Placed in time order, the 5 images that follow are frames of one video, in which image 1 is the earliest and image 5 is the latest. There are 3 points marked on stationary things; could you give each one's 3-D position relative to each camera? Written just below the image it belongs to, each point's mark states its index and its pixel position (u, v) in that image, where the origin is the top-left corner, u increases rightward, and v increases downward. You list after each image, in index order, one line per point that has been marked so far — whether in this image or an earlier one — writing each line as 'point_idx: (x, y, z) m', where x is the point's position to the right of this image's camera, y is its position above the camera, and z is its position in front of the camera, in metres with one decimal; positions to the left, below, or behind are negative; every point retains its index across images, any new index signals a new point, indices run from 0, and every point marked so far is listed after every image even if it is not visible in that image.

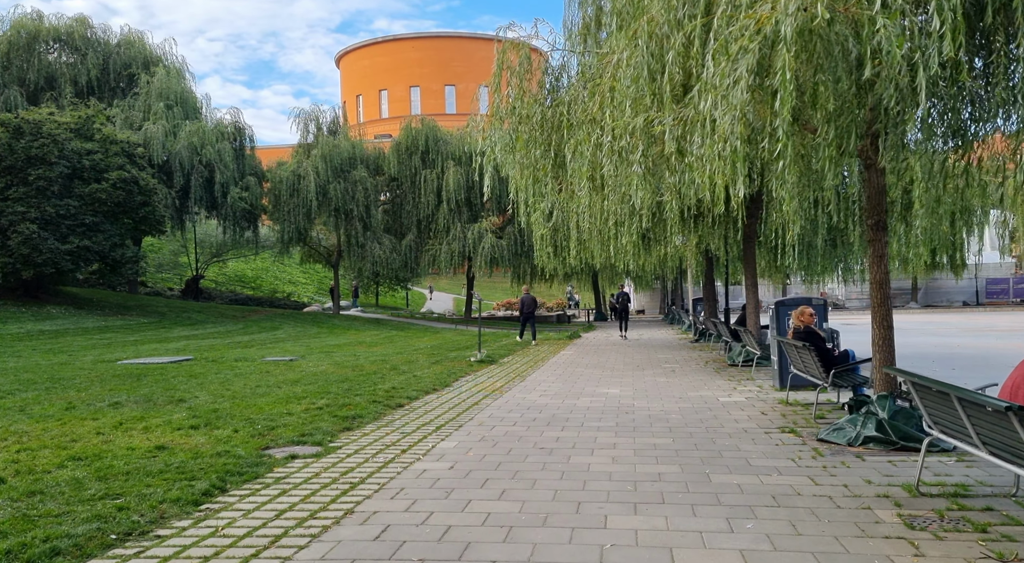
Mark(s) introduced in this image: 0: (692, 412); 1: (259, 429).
0: (+2.1, -1.5, +8.6) m
1: (-2.5, -1.5, +7.3) m
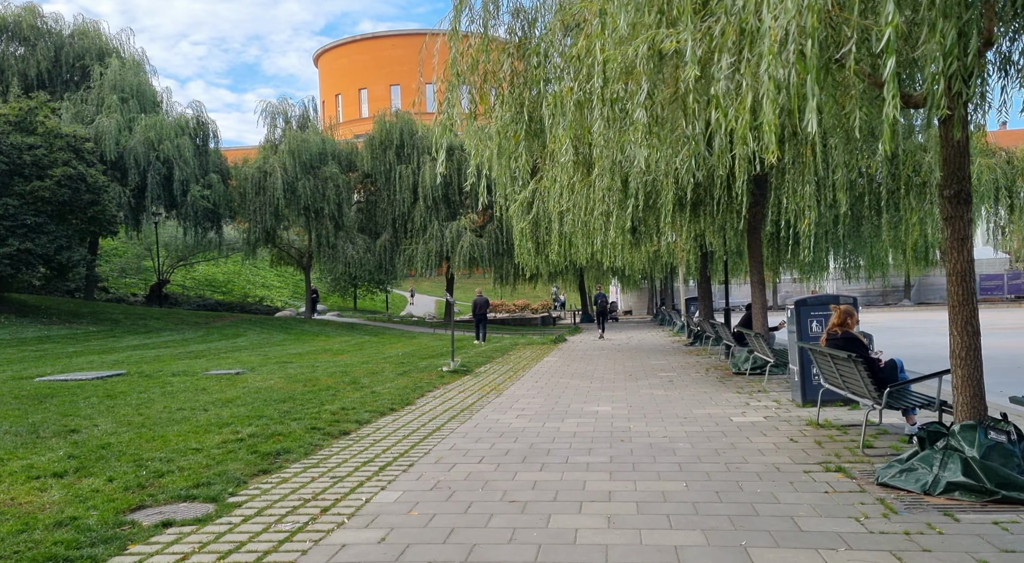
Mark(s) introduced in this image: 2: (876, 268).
0: (+1.8, -1.5, +7.0) m
1: (-2.8, -1.5, +5.5) m
2: (+7.6, +0.3, +15.5) m
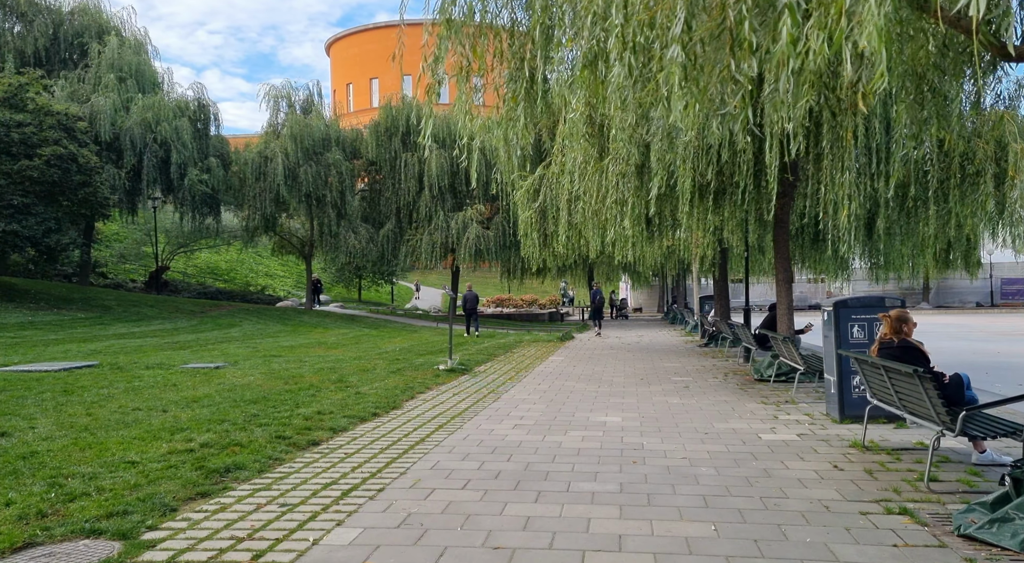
0: (+1.8, -1.5, +5.9) m
1: (-2.9, -1.4, +4.5) m
2: (+7.7, +0.2, +14.4) m
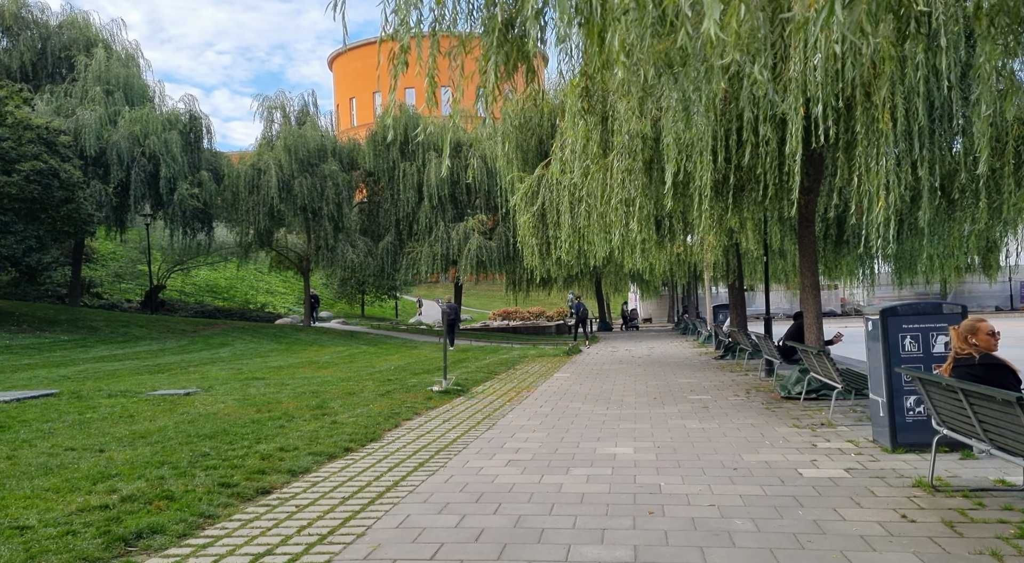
0: (+1.7, -1.5, +4.8) m
1: (-3.0, -1.5, +3.5) m
2: (+7.7, +0.2, +13.2) m
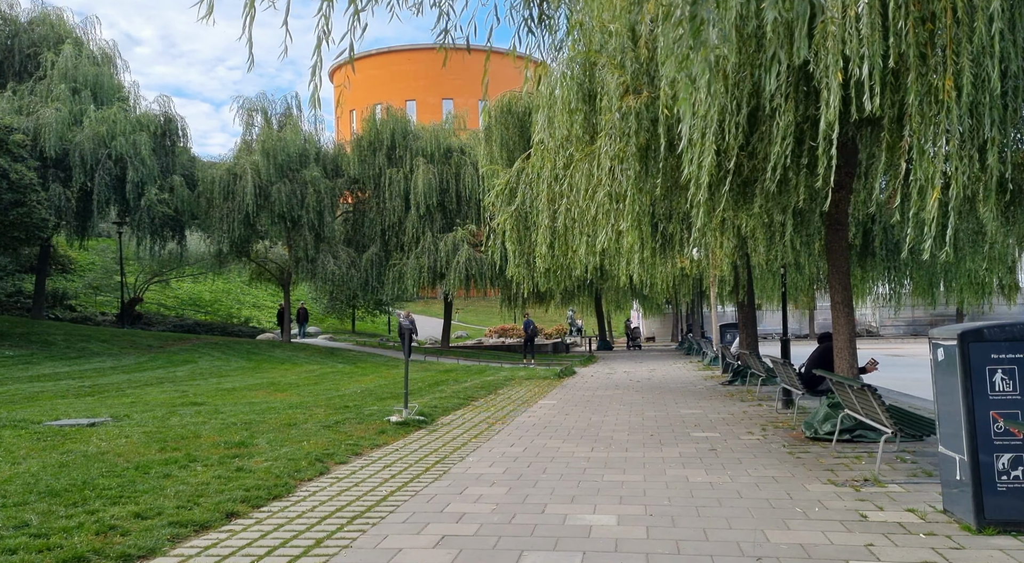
0: (+1.3, -1.5, +3.0) m
1: (-3.4, -1.4, +1.7) m
2: (+7.3, -0.1, +11.4) m
